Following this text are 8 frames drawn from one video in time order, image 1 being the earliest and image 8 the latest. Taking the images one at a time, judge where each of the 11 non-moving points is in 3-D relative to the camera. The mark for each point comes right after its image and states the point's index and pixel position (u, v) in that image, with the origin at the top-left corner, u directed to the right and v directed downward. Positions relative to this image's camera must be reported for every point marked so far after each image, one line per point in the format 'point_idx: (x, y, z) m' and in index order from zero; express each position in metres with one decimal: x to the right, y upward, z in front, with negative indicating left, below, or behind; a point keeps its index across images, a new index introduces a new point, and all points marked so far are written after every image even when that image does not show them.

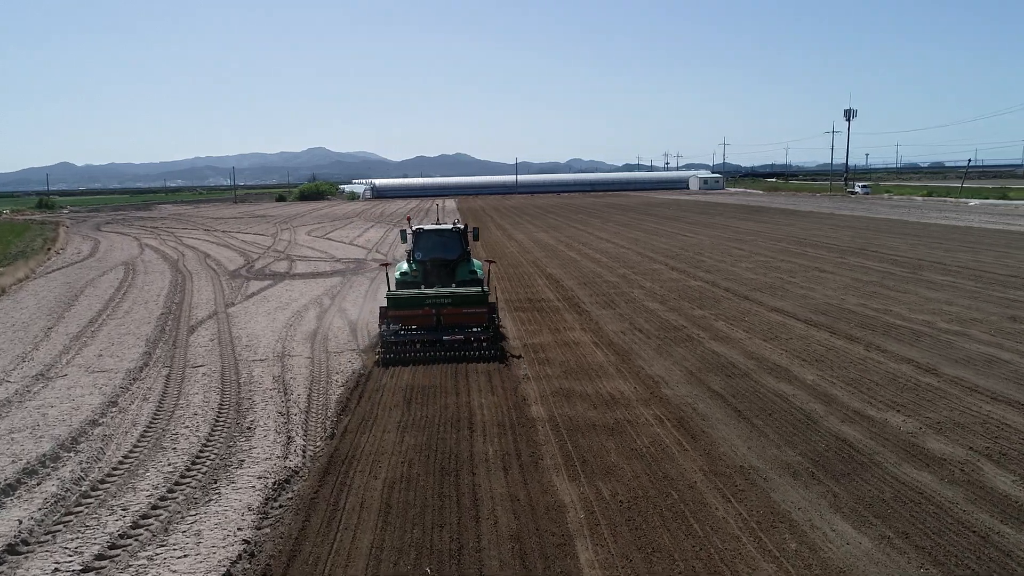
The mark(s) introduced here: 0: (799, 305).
0: (+6.1, -0.4, +15.1) m
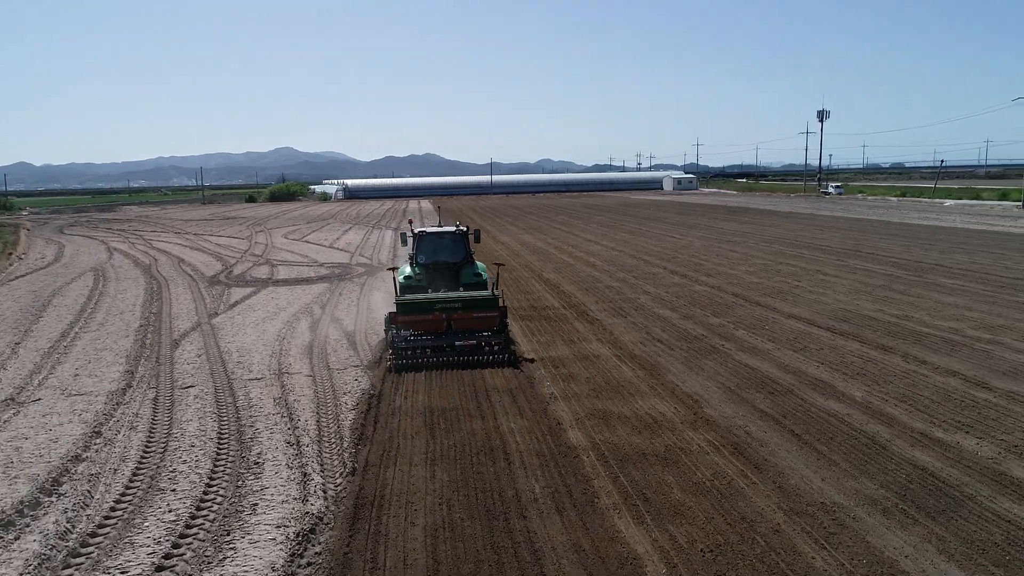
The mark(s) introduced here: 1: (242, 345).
0: (+6.2, -0.5, +14.6) m
1: (-4.8, -1.0, +12.7) m
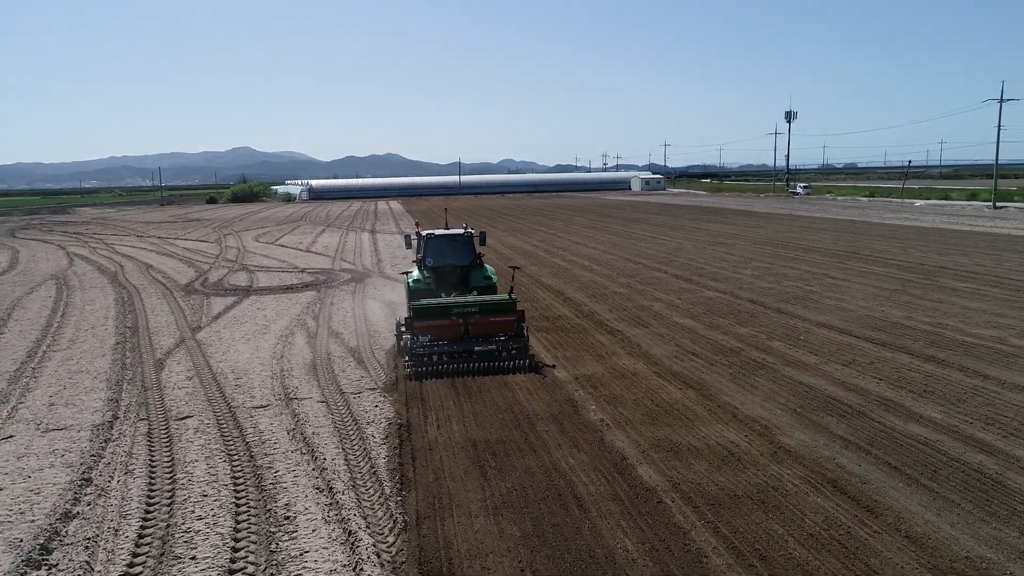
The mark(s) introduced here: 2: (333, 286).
0: (+6.4, -0.6, +13.9) m
1: (-4.4, -1.2, +11.4) m
2: (-4.9, +0.1, +19.8) m
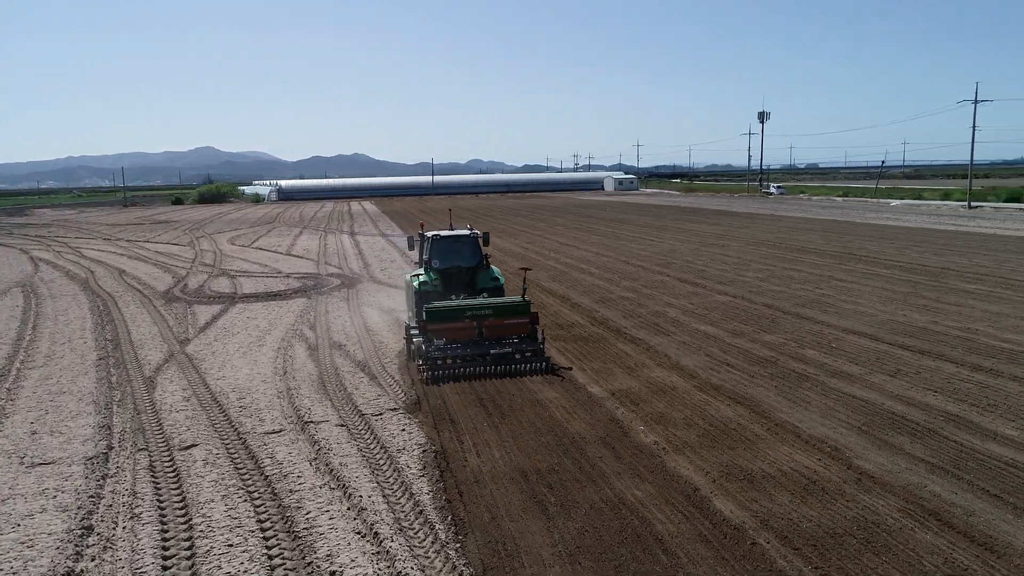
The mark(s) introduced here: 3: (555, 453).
0: (+6.7, -0.7, +13.4) m
1: (-4.0, -1.4, +10.5) m
2: (-4.9, -0.1, +18.8) m
3: (+0.4, -1.7, +7.5) m
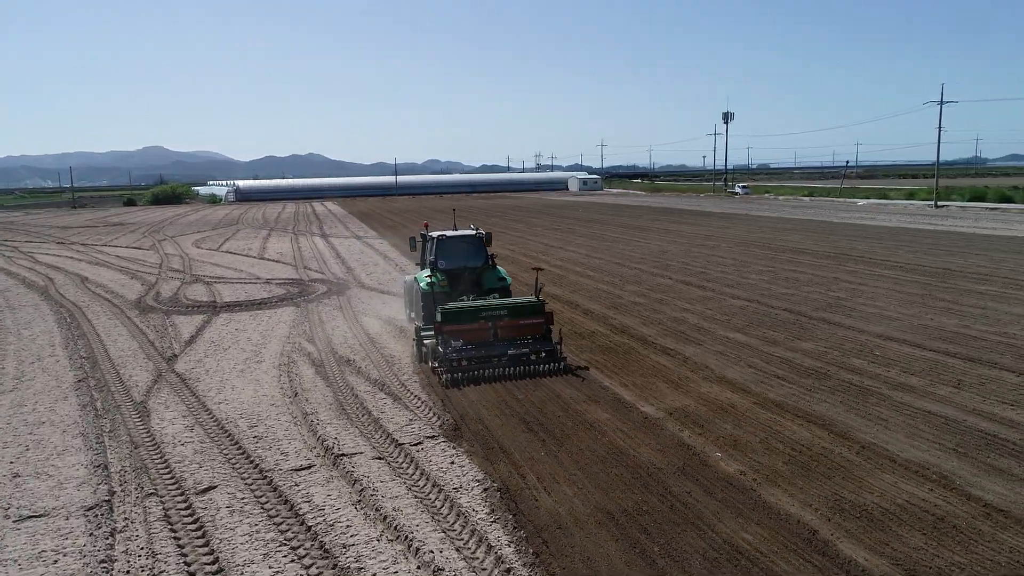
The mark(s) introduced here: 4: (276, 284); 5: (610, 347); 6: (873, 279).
0: (+7.0, -0.8, +12.9) m
1: (-3.5, -1.5, +9.3) m
2: (-4.9, -0.3, +17.6) m
3: (+1.1, -1.8, +6.6) m
4: (-6.6, +0.1, +19.9) m
5: (+1.6, -1.0, +12.0) m
6: (+9.5, +0.3, +18.9) m
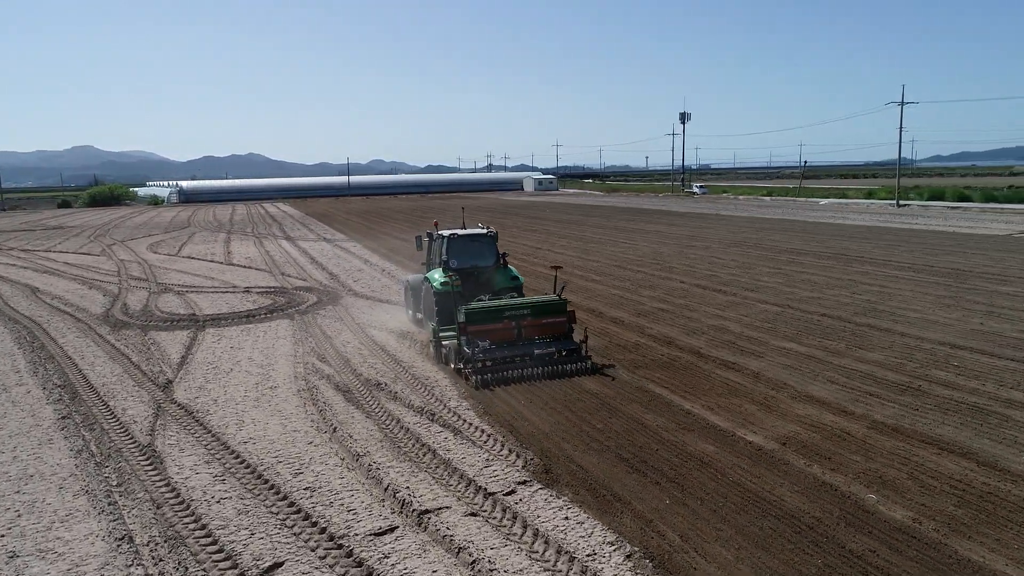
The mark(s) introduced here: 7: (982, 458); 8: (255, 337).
0: (+7.6, -0.8, +12.1) m
1: (-2.6, -1.7, +7.8) m
2: (-4.6, -0.5, +15.9) m
3: (+2.2, -2.0, +5.5) m
4: (-6.5, -0.1, +18.2) m
5: (+2.3, -1.1, +10.9) m
6: (+9.6, +0.2, +18.4) m
7: (+4.6, -1.7, +7.1) m
8: (-4.8, -0.9, +13.2) m
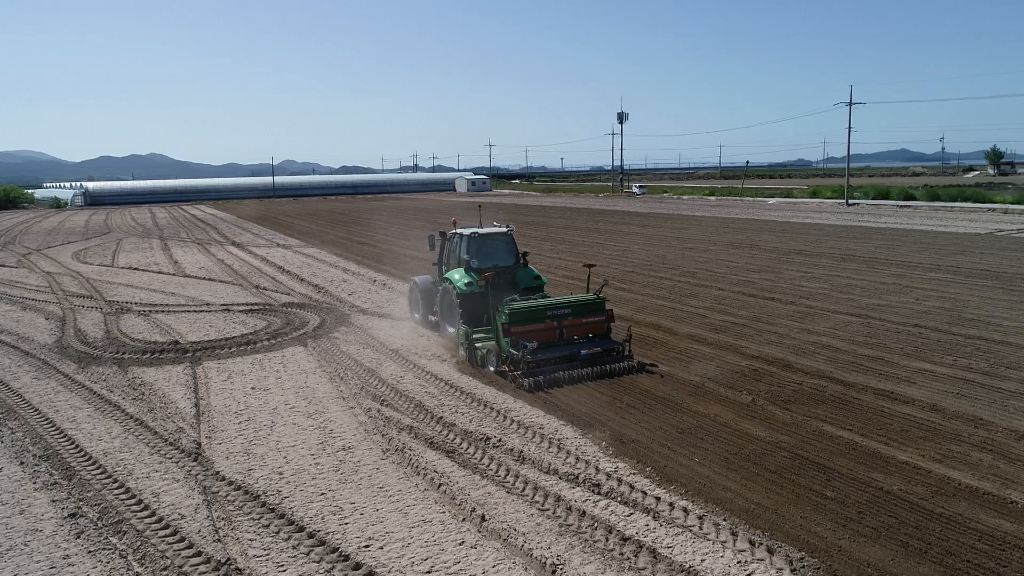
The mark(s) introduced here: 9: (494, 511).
0: (+8.9, -0.9, +10.9) m
1: (-0.8, -2.0, +5.5) m
2: (-3.7, -0.8, +13.3) m
3: (+4.3, -2.2, +3.7) m
4: (-5.8, -0.5, +15.3) m
5: (+3.8, -1.3, +9.1) m
6: (+10.2, +0.1, +17.3) m
7: (+6.5, -1.8, +5.5) m
8: (-3.5, -1.2, +10.5) m
9: (-0.2, -1.9, +6.1) m
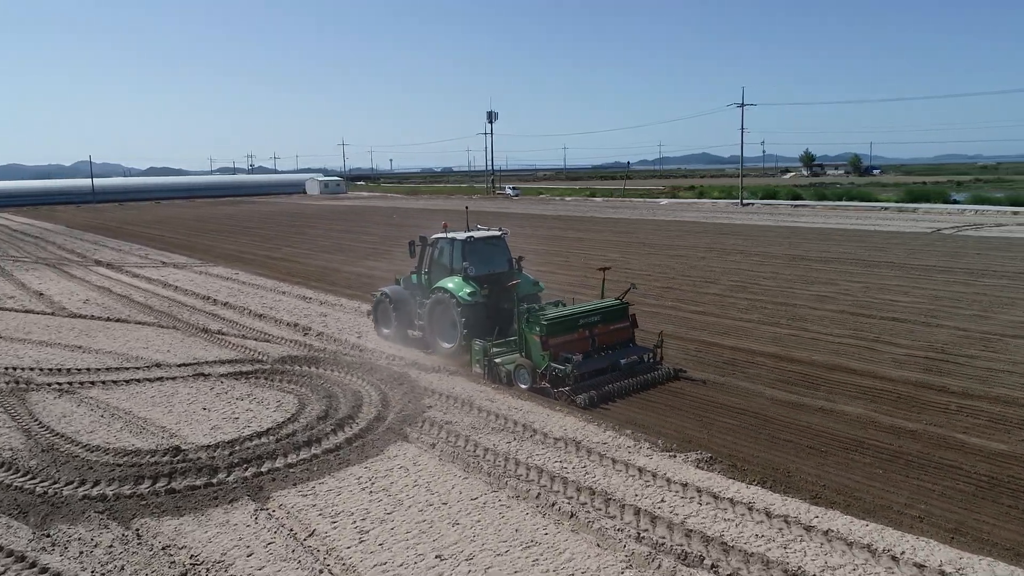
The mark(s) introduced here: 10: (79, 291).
0: (+11.2, -1.1, +9.3) m
1: (+3.2, -2.5, +1.8) m
2: (-1.6, -1.5, +8.7) m
3: (+8.5, -2.5, +1.2) m
4: (-4.1, -1.3, +10.2) m
5: (+6.7, -1.7, +6.4) m
6: (+11.0, -0.1, +15.8) m
7: (+10.2, -2.1, +3.5) m
8: (-0.7, -1.9, +6.1) m
9: (+3.6, -2.4, +2.6) m
10: (-11.3, -0.1, +18.4) m
